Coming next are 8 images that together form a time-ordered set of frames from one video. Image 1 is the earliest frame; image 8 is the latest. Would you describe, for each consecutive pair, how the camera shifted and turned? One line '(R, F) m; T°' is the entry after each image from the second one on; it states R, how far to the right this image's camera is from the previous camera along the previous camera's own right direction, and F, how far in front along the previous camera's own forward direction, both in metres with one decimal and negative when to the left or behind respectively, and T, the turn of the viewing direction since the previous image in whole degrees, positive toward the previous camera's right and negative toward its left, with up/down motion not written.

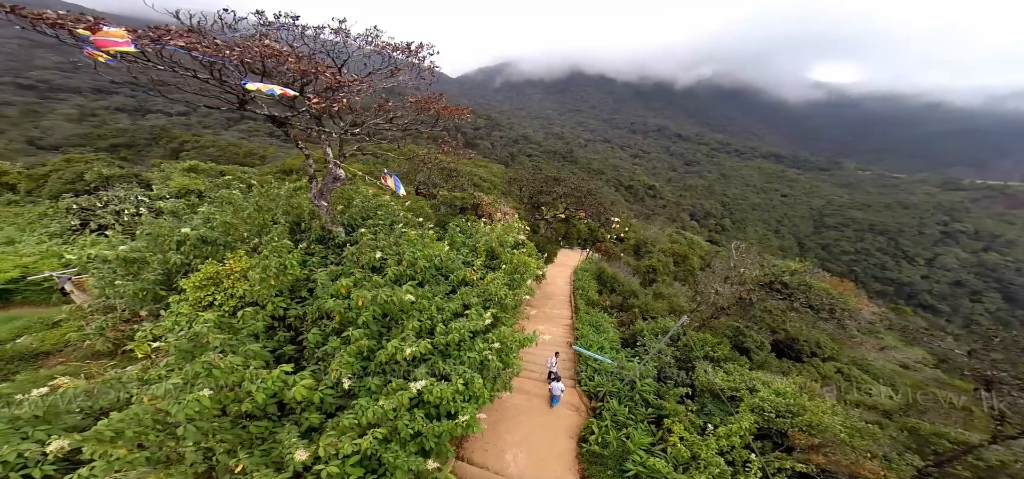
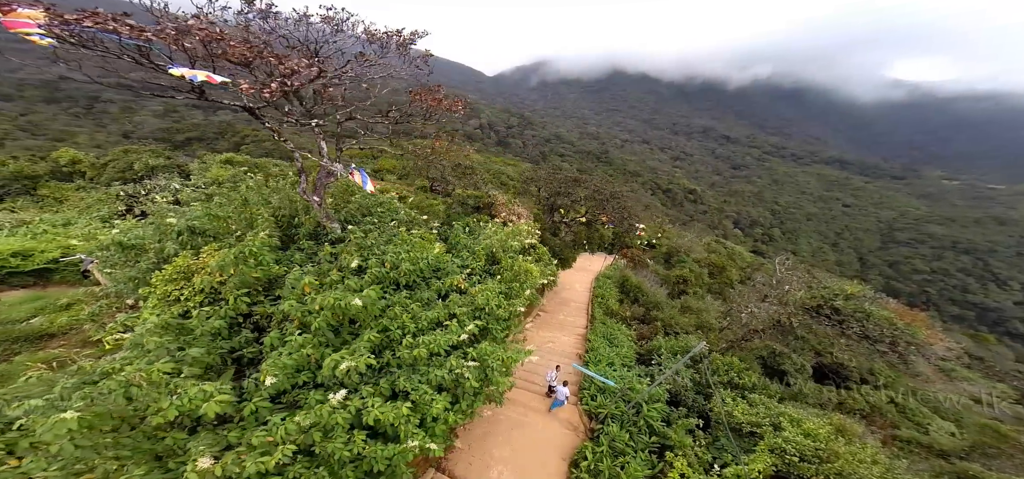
(+0.6, +0.3) m; -6°
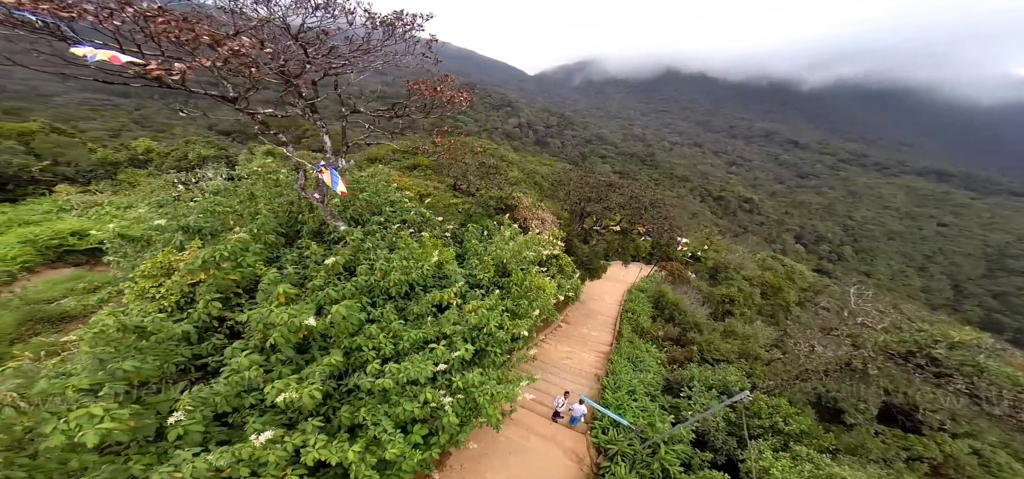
(+0.5, +0.5) m; -7°
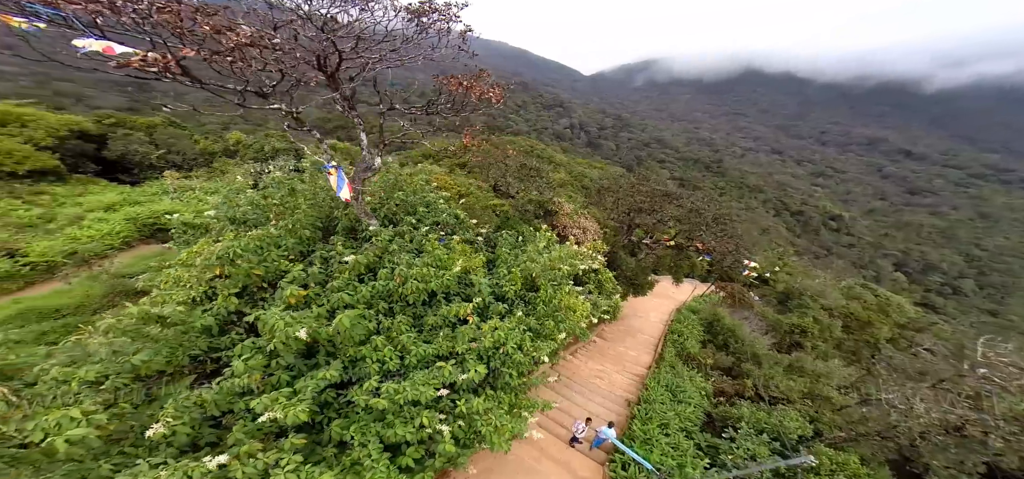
(+0.3, +0.3) m; -9°
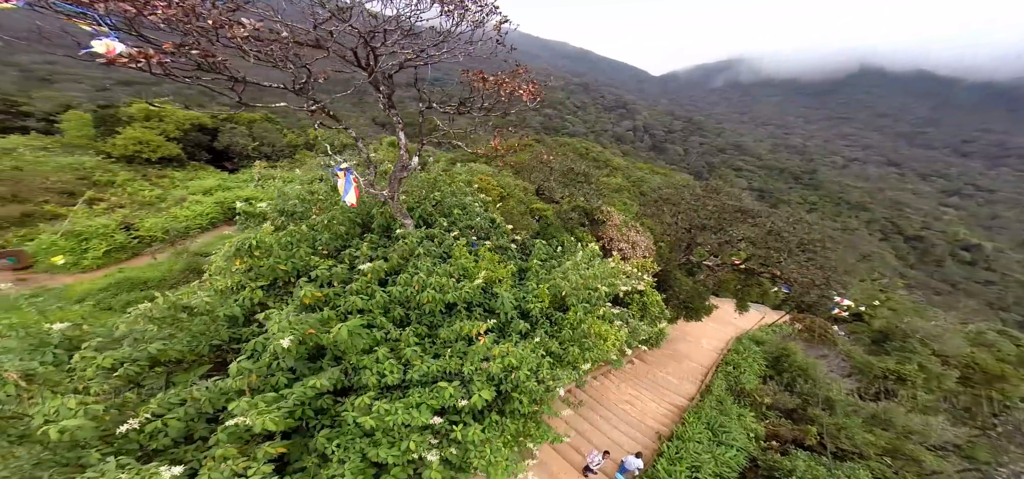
(+0.4, +0.3) m; -10°
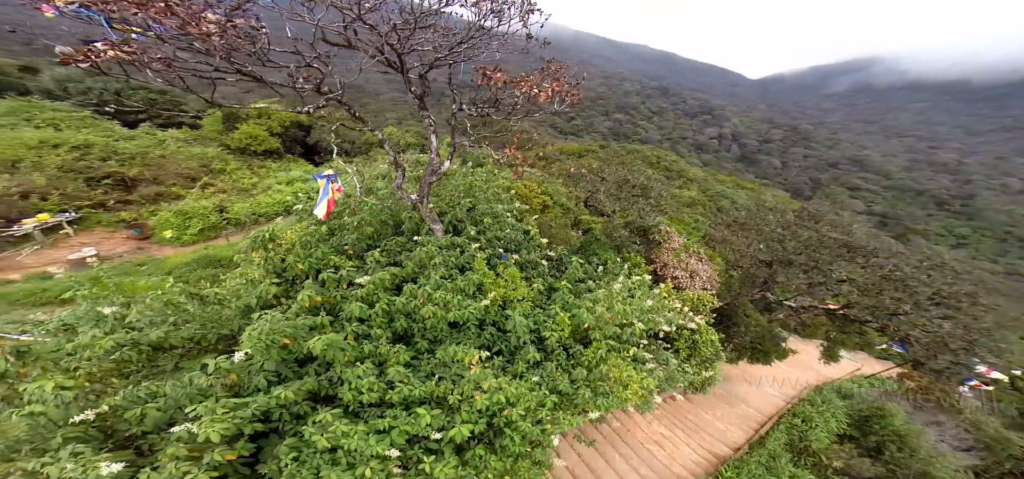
(+0.6, +0.4) m; -12°
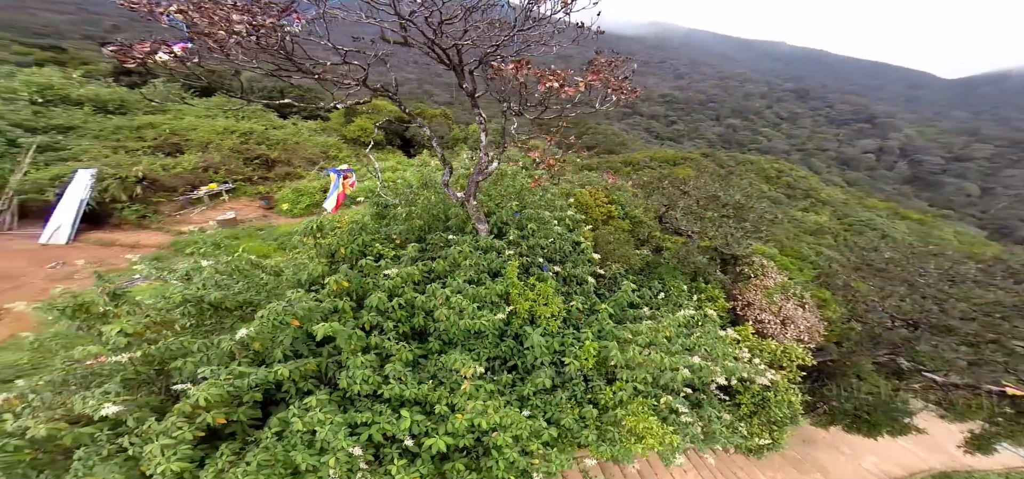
(+0.7, +0.4) m; -16°
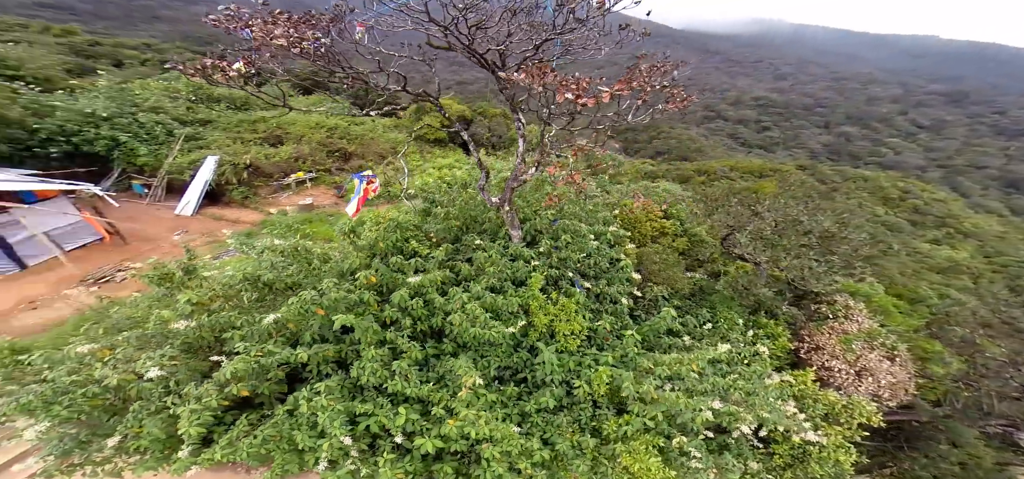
(+0.5, +0.2) m; -12°
